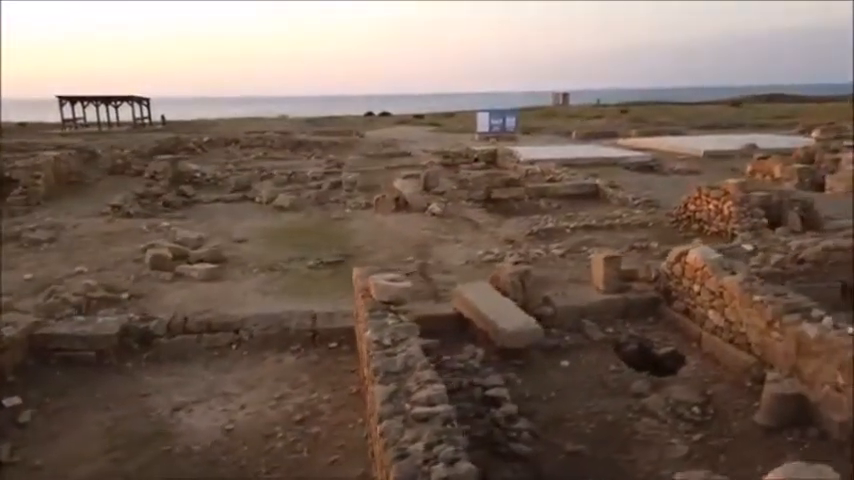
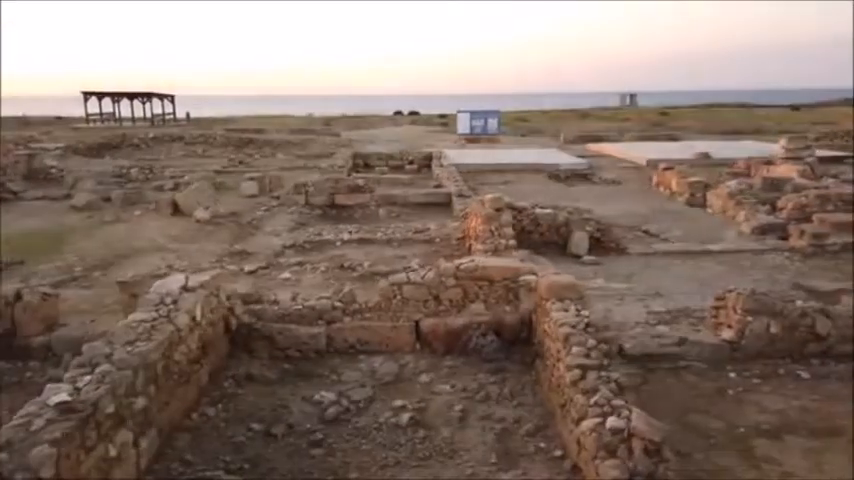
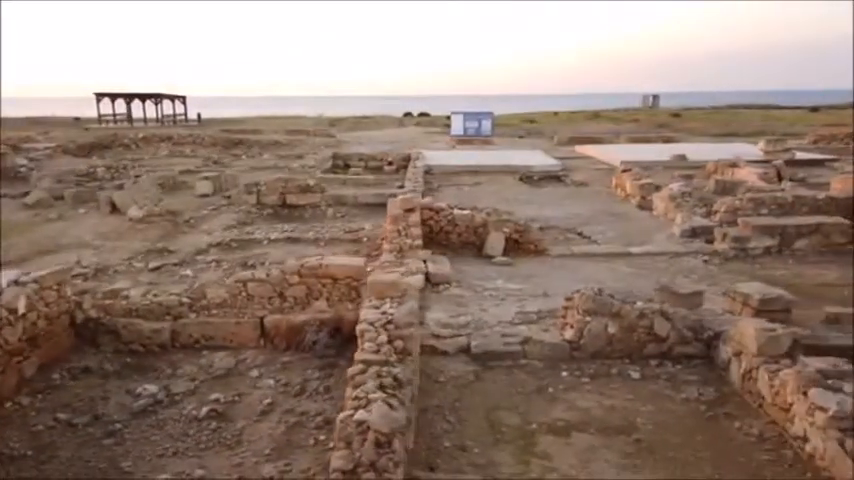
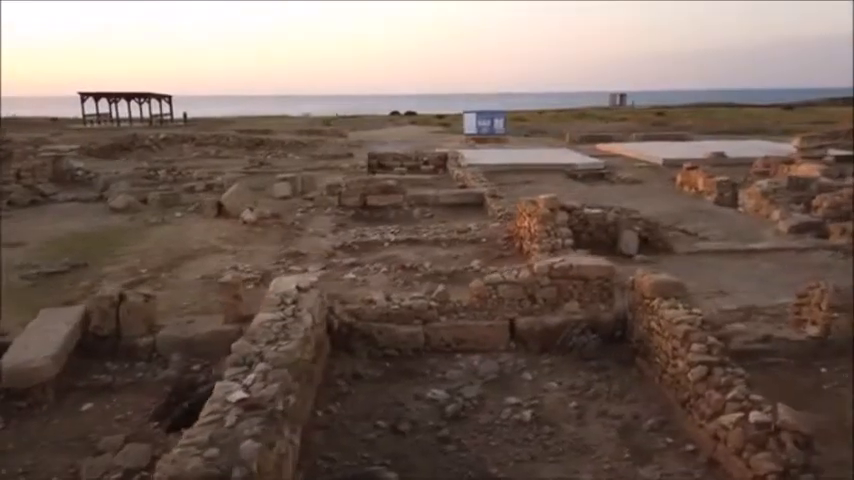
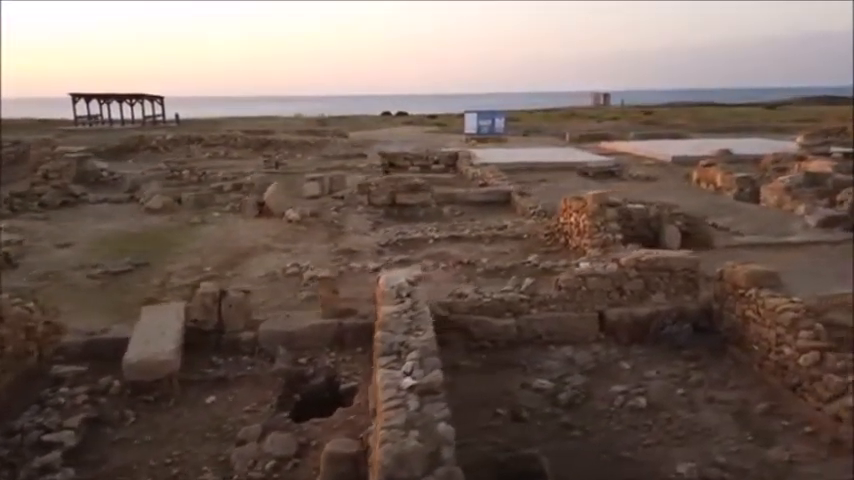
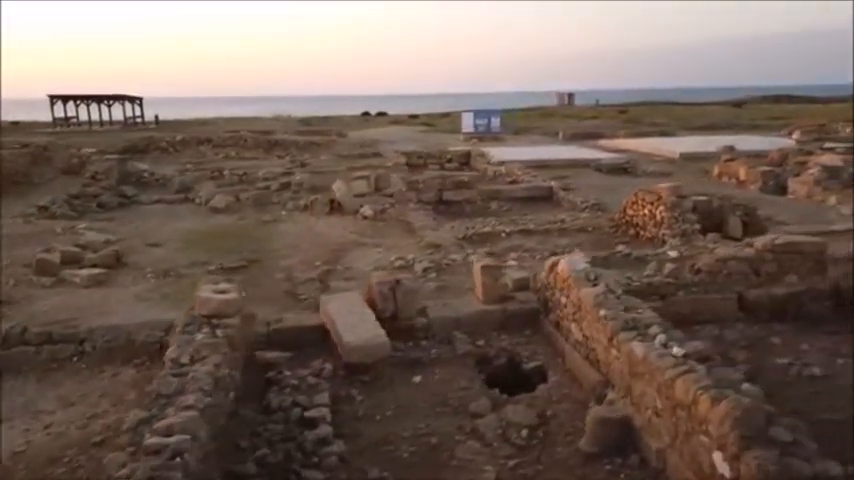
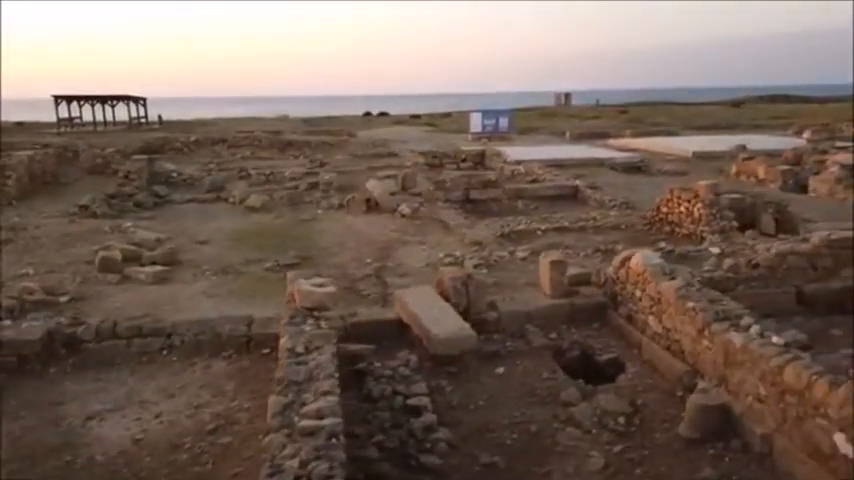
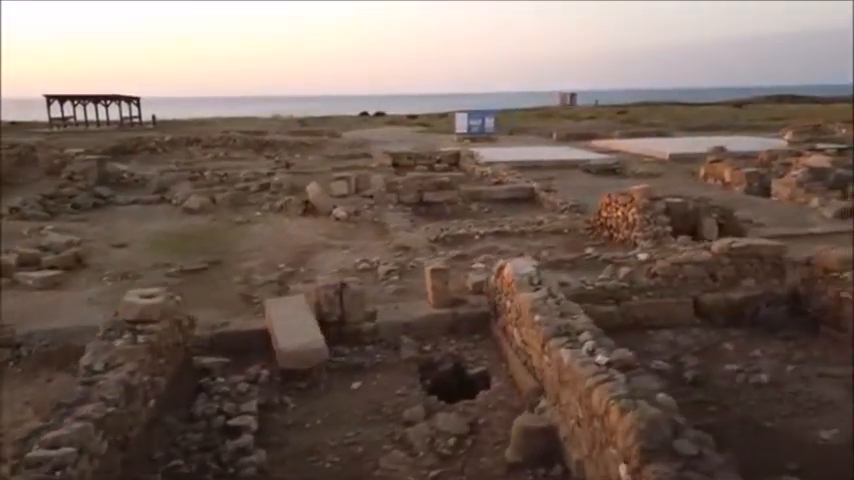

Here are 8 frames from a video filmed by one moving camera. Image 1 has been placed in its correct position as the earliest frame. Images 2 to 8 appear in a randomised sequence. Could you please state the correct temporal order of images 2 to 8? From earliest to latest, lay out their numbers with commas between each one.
7, 6, 8, 5, 4, 2, 3
